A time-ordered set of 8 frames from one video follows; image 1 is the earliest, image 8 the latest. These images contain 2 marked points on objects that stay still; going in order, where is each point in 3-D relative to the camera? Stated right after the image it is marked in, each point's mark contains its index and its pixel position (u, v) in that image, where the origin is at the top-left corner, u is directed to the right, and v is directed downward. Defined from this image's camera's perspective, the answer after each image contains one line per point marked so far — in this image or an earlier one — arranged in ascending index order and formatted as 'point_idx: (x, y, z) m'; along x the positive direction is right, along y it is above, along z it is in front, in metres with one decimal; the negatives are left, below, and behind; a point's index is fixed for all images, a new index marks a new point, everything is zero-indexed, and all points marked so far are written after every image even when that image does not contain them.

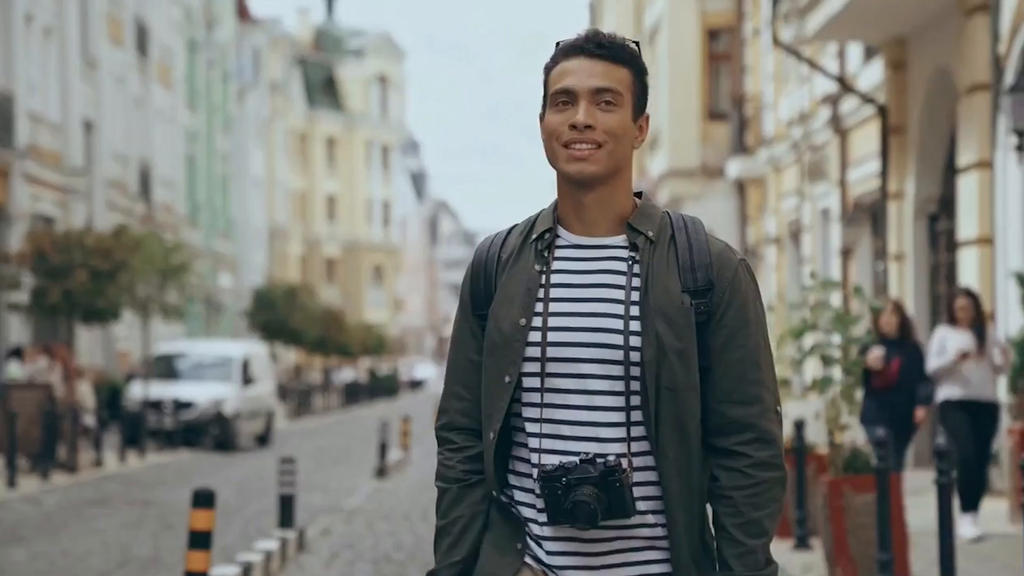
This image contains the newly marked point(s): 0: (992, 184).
0: (+4.2, +0.9, +17.0) m
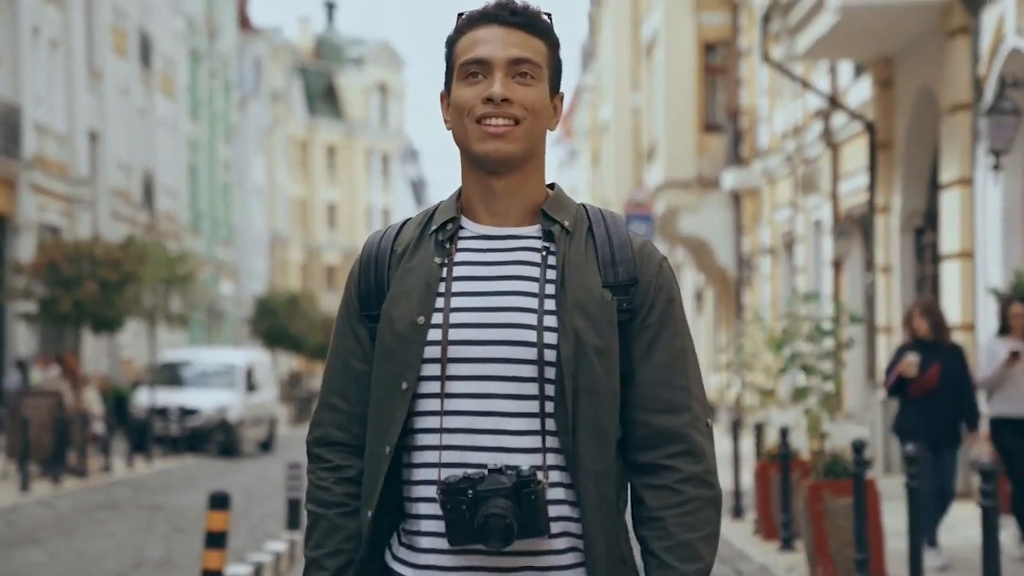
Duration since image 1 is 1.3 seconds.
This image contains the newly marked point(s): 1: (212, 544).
0: (+4.2, +0.8, +17.7) m
1: (-1.7, -1.5, +11.1) m
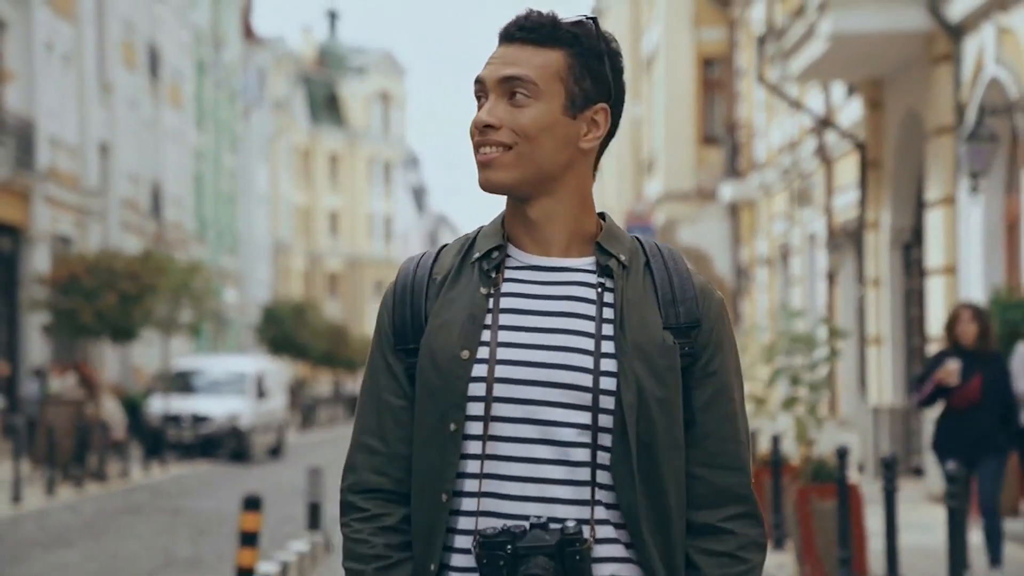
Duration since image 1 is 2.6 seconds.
0: (+4.3, +0.7, +18.6) m
1: (-1.7, -1.6, +12.1) m
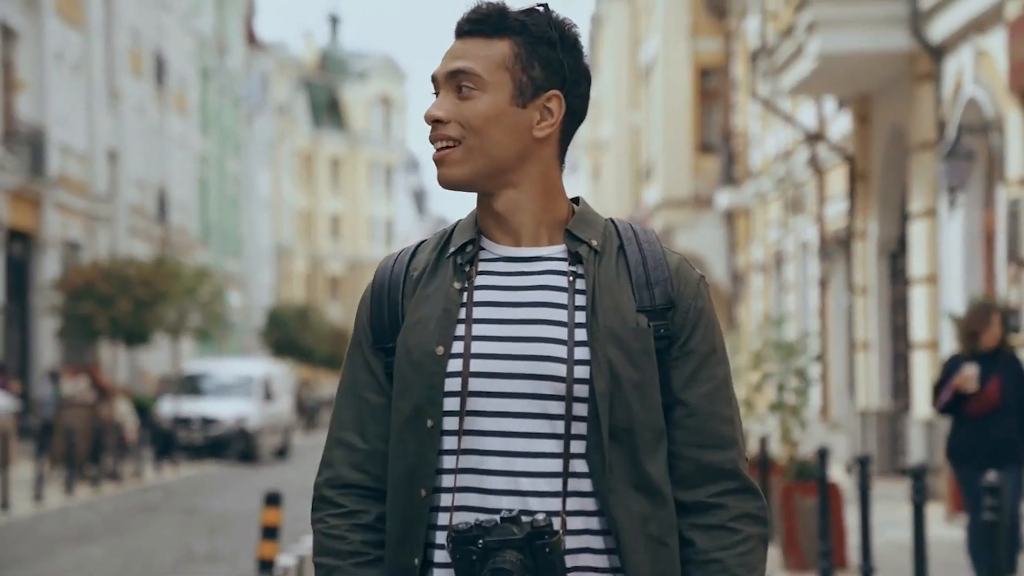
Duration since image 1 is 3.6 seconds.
0: (+4.3, +0.6, +19.5) m
1: (-1.7, -1.7, +13.0) m
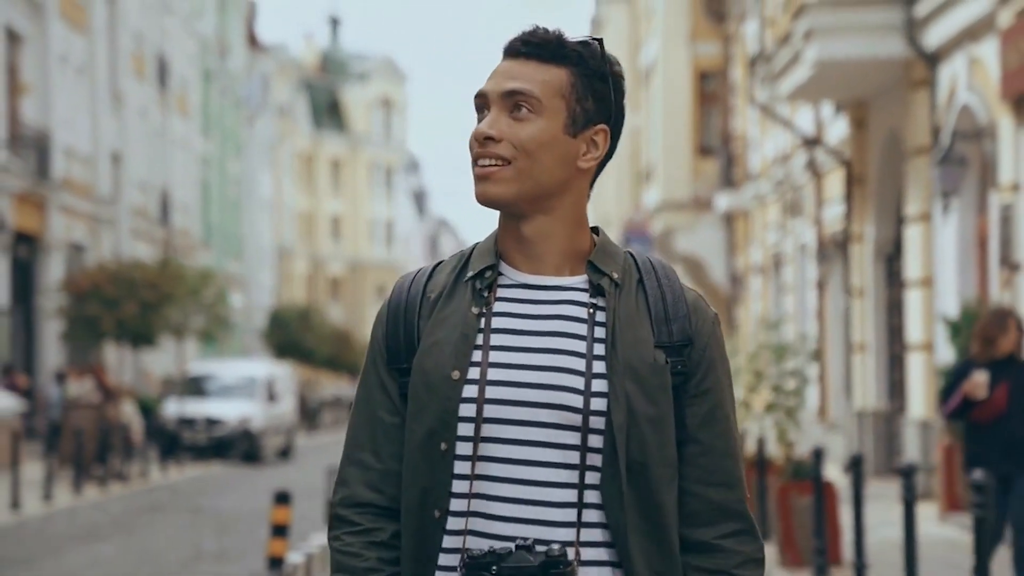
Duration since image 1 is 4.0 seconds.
0: (+4.3, +0.6, +19.8) m
1: (-1.6, -1.7, +13.3) m
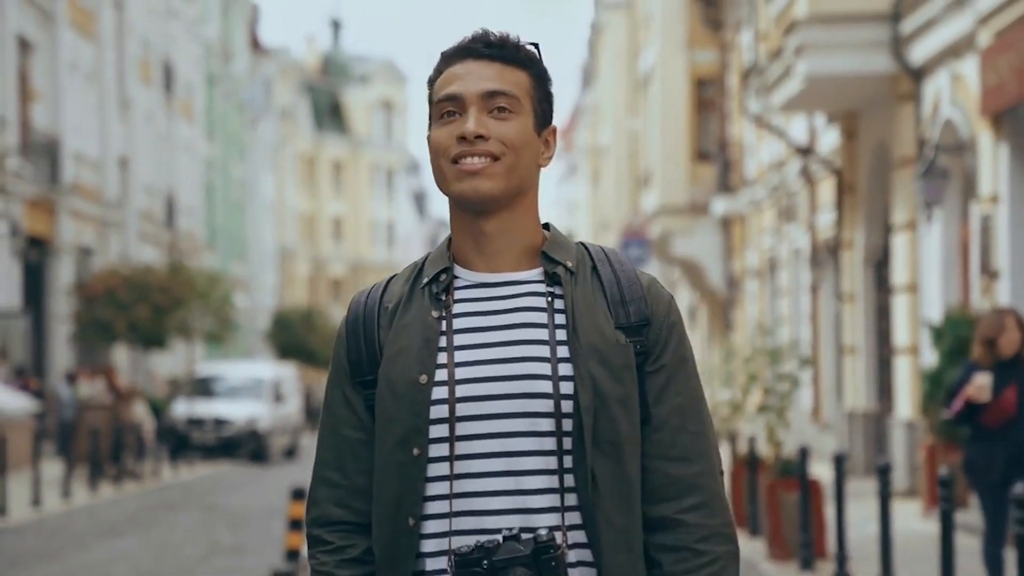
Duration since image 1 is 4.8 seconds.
0: (+4.4, +0.5, +20.7) m
1: (-1.6, -1.8, +14.1) m
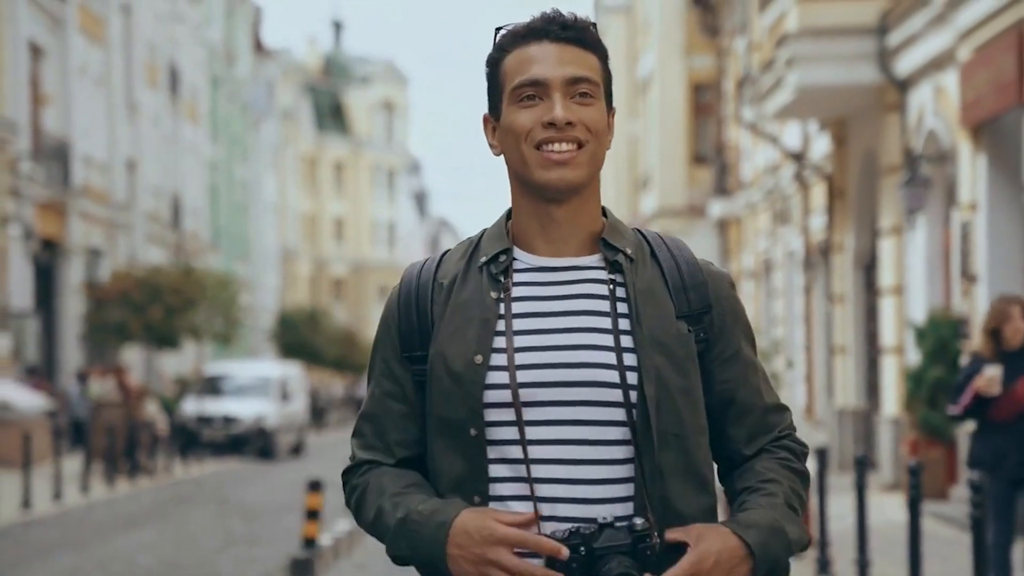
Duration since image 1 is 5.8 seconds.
0: (+4.4, +0.5, +21.6) m
1: (-1.6, -1.8, +15.0) m
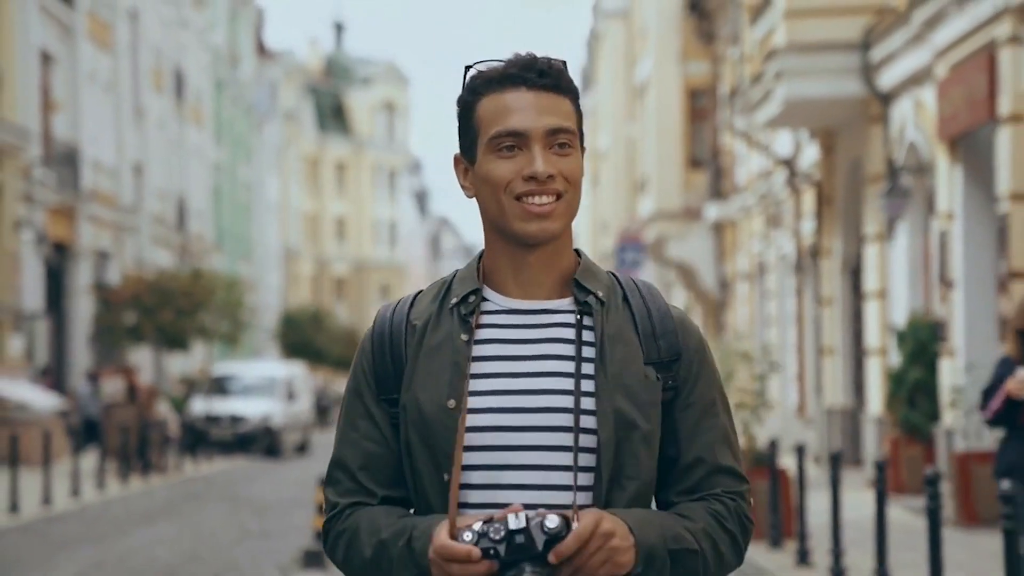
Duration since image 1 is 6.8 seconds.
0: (+4.4, +0.4, +22.5) m
1: (-1.6, -1.9, +16.0) m
